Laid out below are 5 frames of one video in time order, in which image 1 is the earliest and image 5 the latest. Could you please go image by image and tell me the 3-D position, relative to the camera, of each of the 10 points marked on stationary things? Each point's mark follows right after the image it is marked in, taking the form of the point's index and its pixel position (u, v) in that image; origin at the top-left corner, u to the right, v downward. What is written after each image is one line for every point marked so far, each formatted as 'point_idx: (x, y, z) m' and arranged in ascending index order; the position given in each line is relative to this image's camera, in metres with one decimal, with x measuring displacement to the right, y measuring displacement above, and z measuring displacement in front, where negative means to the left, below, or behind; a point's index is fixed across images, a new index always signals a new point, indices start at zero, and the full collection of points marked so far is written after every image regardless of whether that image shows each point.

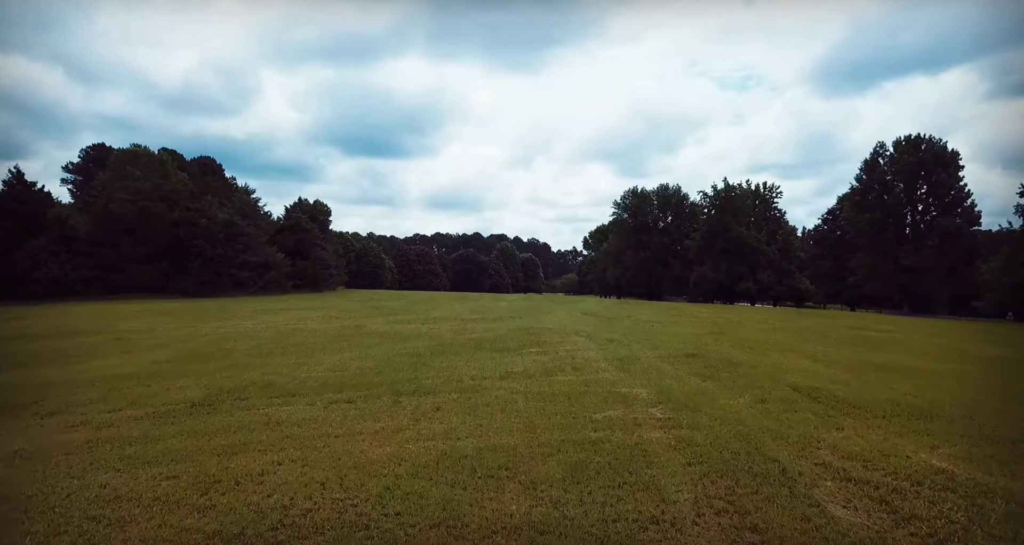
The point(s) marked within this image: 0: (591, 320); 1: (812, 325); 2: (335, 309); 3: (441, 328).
0: (+2.0, -1.3, +16.1) m
1: (+7.7, -1.4, +16.3) m
2: (-5.3, -1.1, +19.3) m
3: (-1.4, -1.2, +13.1) m
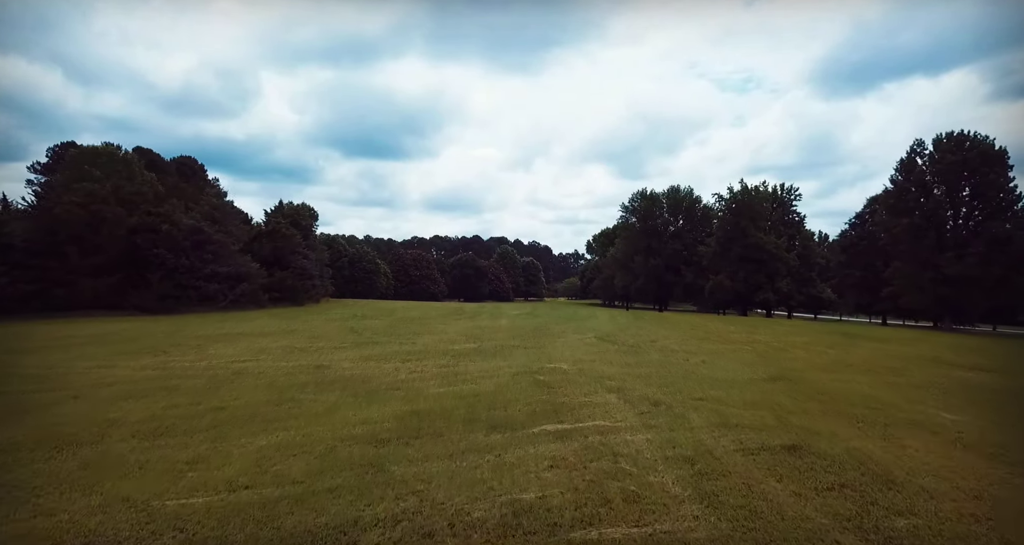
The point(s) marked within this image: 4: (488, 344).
0: (+2.1, -1.7, +13.2) m
1: (+7.8, -1.8, +13.4) m
2: (-5.3, -1.6, +16.4) m
3: (-1.4, -1.6, +10.2) m
4: (-0.6, -1.7, +14.3) m
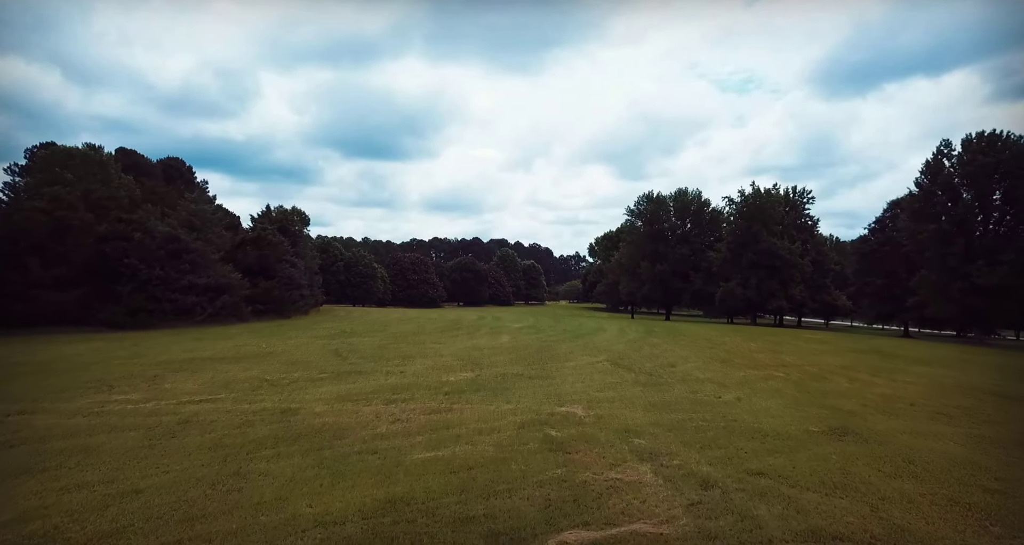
0: (+2.1, -2.1, +11.5) m
1: (+7.8, -2.2, +11.7) m
2: (-5.2, -2.0, +14.6) m
3: (-1.3, -2.0, +8.4) m
4: (-0.5, -2.0, +12.5) m
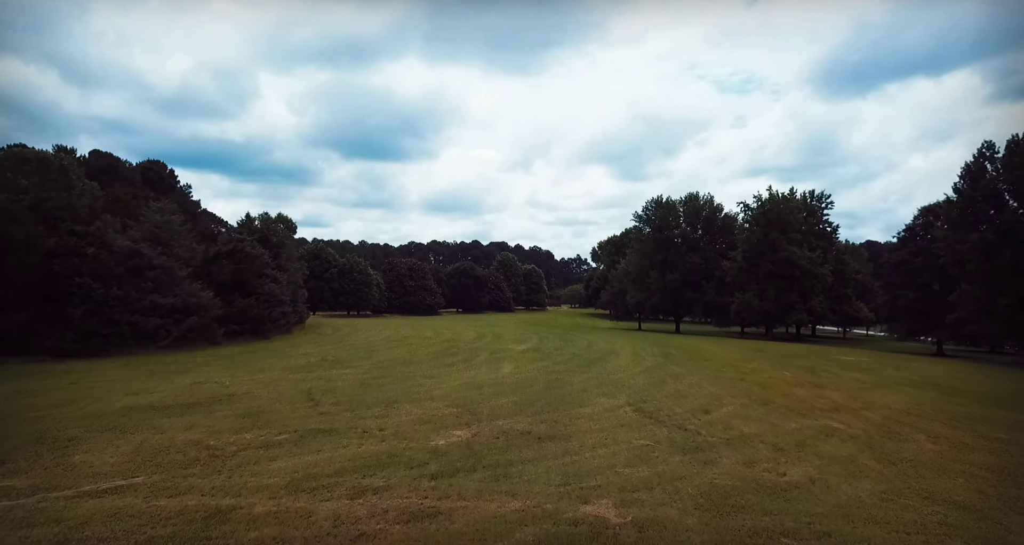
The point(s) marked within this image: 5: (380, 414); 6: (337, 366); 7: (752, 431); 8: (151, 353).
0: (+2.2, -2.6, +9.1) m
1: (+7.9, -2.7, +9.3) m
2: (-5.1, -2.5, +12.3) m
3: (-1.2, -2.5, +6.1) m
4: (-0.4, -2.6, +10.2) m
5: (-2.4, -2.6, +11.4) m
6: (-4.8, -2.5, +17.0) m
7: (+4.1, -2.7, +10.8) m
8: (-10.7, -2.3, +18.7) m
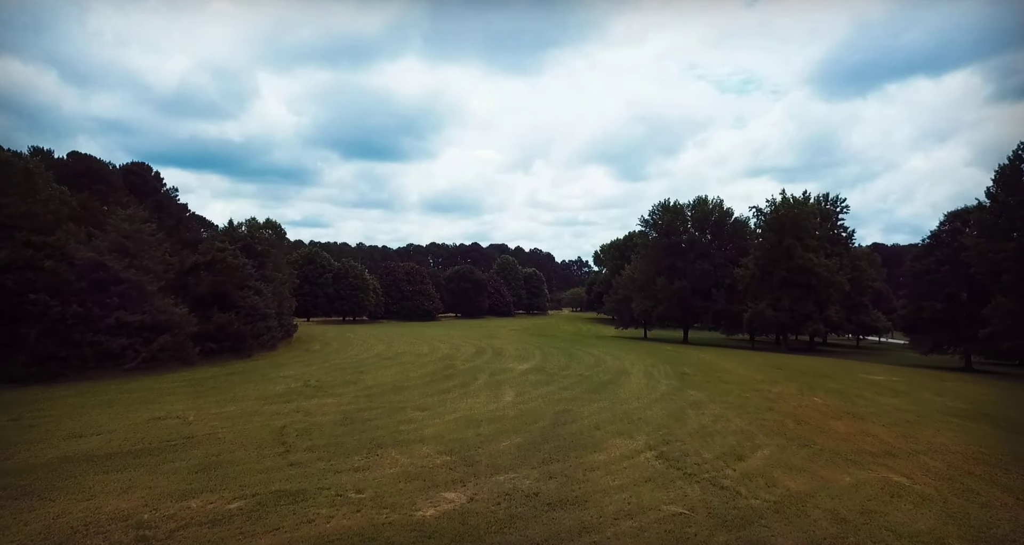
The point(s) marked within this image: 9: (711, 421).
0: (+2.3, -3.0, +7.4) m
1: (+8.0, -3.1, +7.6) m
2: (-5.1, -2.9, +10.5) m
3: (-1.2, -2.9, +4.3) m
4: (-0.4, -3.0, +8.4) m
5: (-2.4, -3.0, +9.7) m
6: (-4.7, -2.9, +15.3) m
7: (+4.2, -3.1, +9.0) m
8: (-10.7, -2.8, +16.9) m
9: (+4.3, -3.2, +13.5) m
